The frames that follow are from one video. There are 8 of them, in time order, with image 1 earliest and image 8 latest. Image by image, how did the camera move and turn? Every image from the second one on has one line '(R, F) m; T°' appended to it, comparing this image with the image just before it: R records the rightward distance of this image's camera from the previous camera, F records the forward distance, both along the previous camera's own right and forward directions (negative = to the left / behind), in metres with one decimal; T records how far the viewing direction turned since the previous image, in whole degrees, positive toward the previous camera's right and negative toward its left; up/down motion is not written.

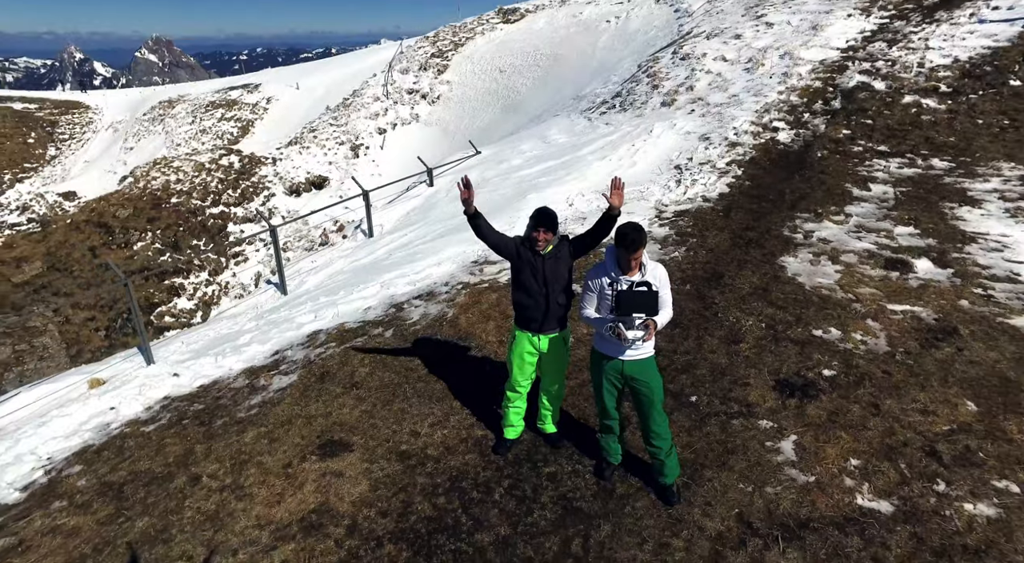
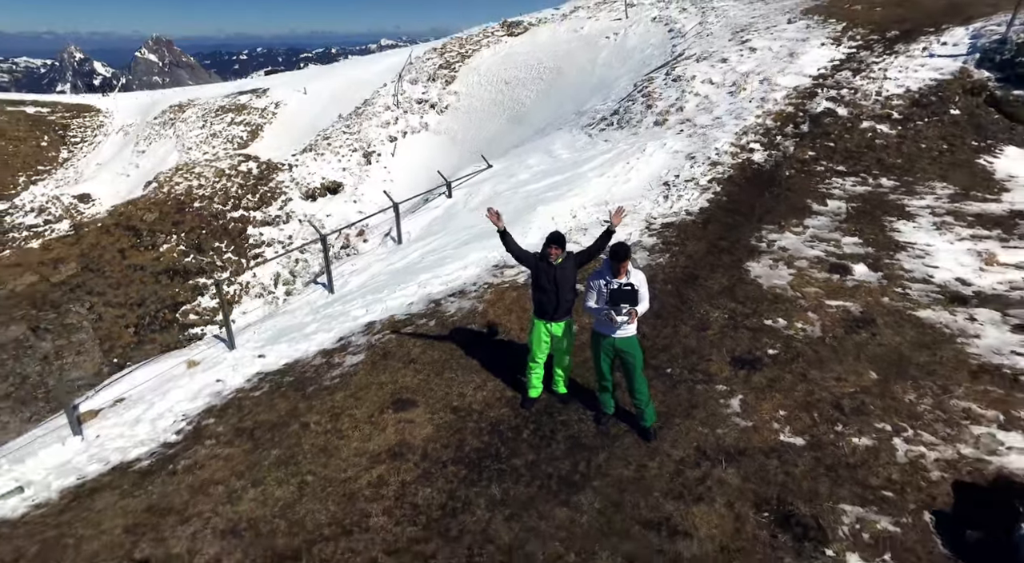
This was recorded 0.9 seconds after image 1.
(-0.1, -0.9) m; 0°
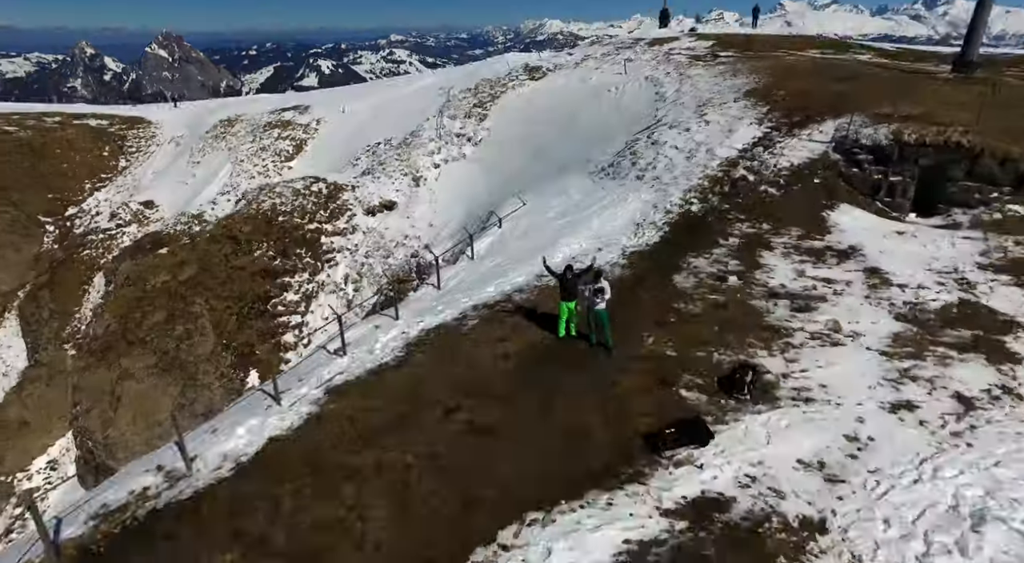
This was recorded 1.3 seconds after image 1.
(-0.4, -3.9) m; -1°
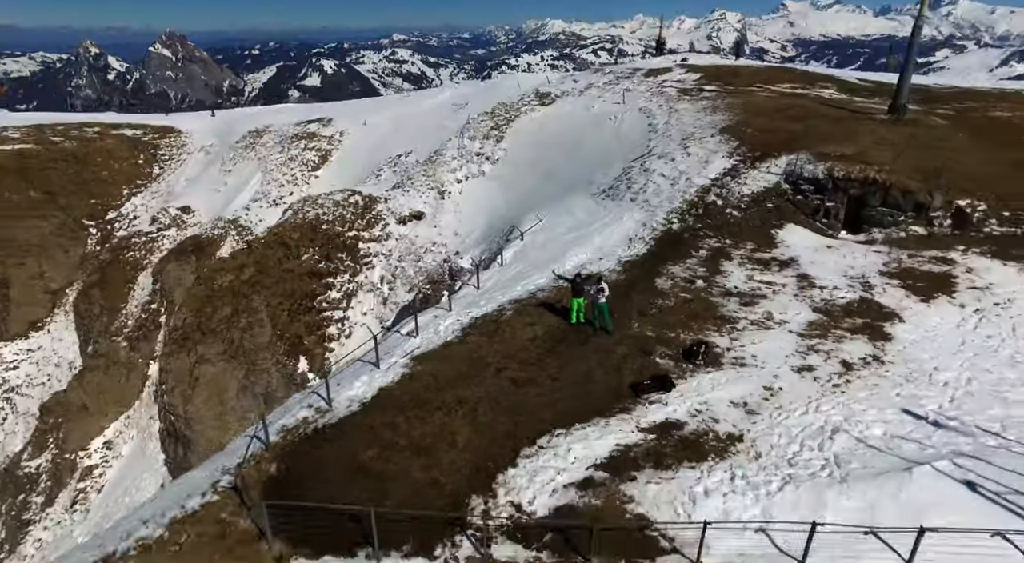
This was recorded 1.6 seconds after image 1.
(-0.4, -2.9) m; 0°
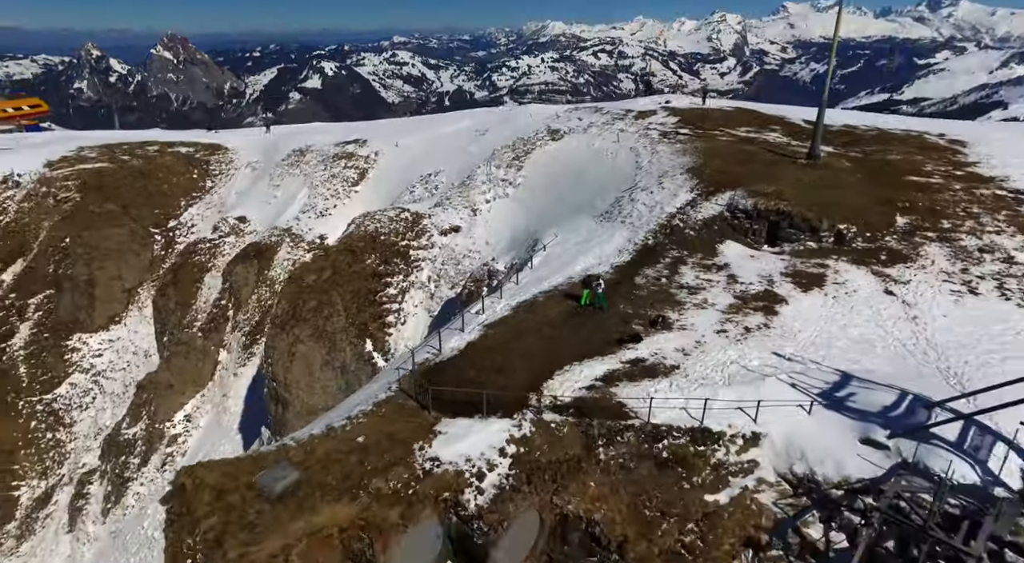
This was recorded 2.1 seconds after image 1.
(-0.8, -5.9) m; 0°
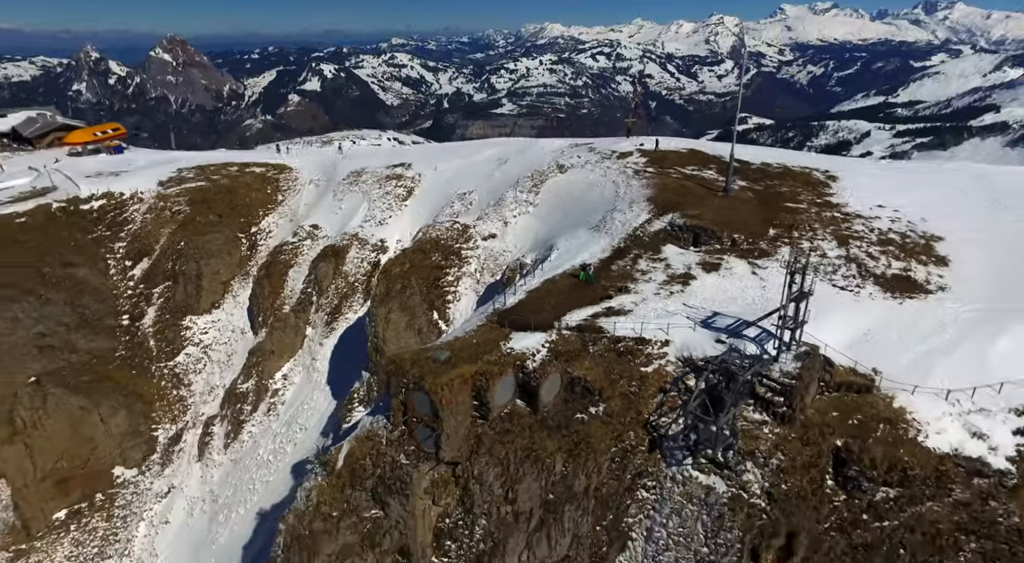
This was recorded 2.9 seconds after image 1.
(-1.3, -12.0) m; 0°
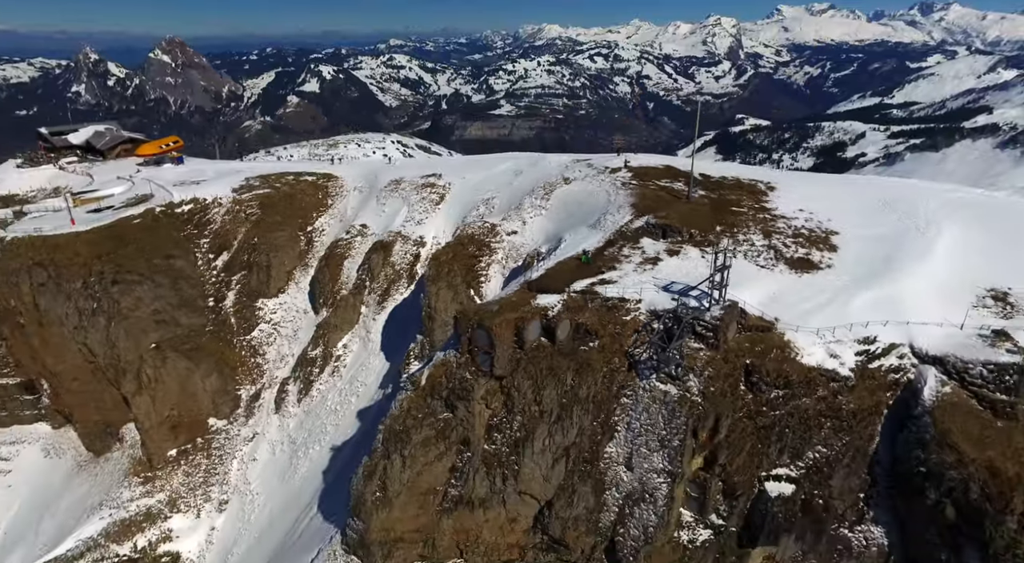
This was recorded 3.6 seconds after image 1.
(-1.5, -11.9) m; 0°
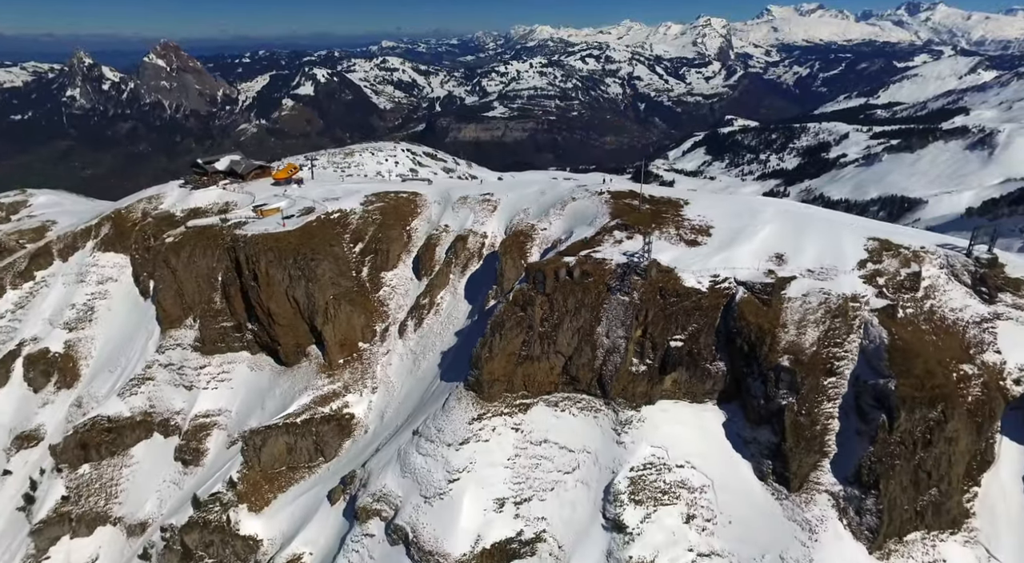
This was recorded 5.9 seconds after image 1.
(-5.4, -39.1) m; +1°
